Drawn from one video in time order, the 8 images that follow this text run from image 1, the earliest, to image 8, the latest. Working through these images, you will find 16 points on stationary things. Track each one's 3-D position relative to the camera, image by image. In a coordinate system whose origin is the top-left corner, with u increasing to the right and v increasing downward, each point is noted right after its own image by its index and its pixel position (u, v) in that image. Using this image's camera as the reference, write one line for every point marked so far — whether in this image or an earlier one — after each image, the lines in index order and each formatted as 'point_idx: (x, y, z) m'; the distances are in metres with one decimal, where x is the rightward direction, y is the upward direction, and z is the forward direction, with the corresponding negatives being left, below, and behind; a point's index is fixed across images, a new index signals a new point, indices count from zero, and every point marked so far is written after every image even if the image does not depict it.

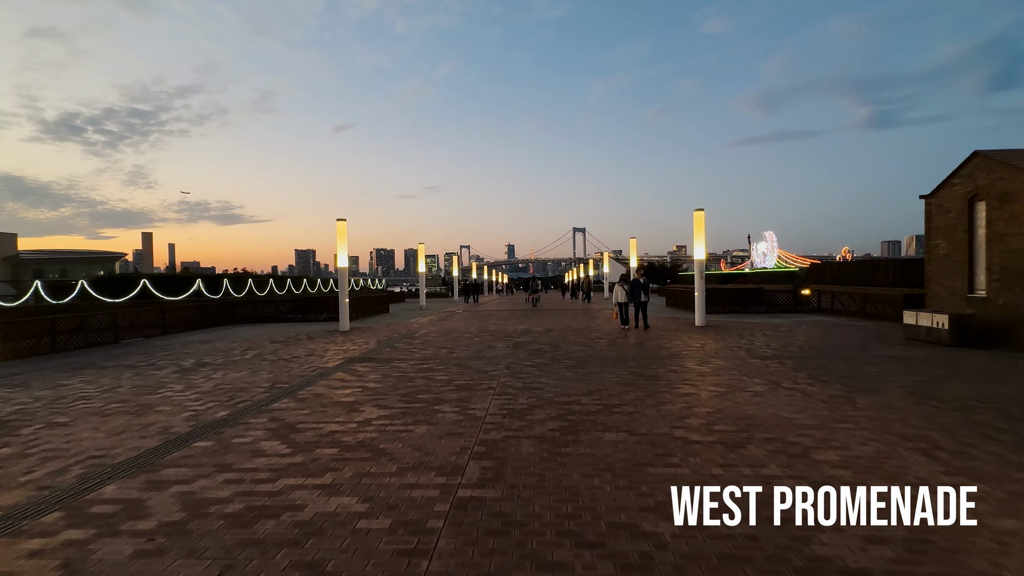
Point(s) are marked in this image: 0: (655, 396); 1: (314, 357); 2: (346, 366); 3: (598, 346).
0: (+1.9, -1.5, +6.3) m
1: (-4.3, -1.5, +10.4) m
2: (-3.2, -1.5, +9.0) m
3: (+1.9, -1.3, +10.7) m
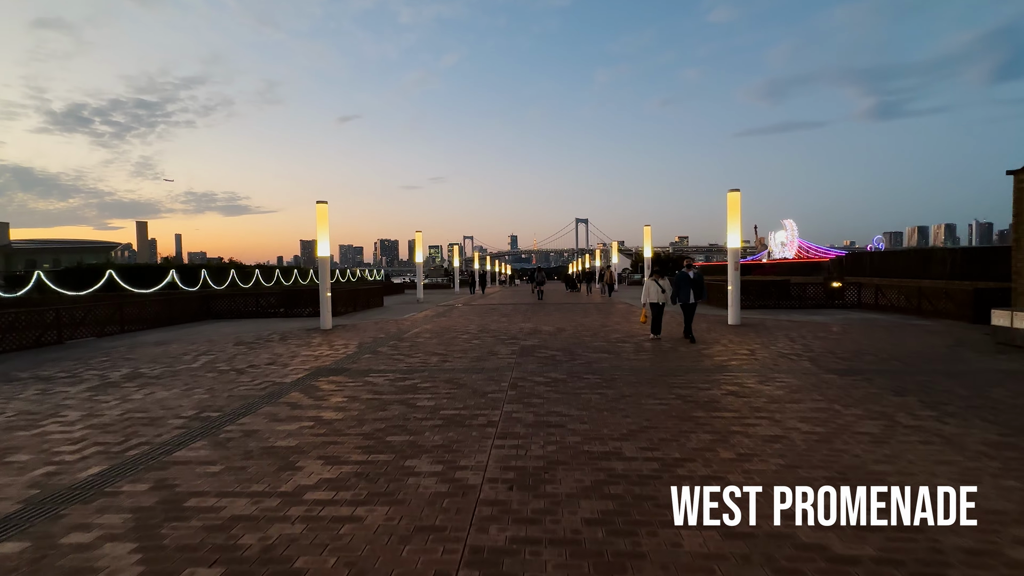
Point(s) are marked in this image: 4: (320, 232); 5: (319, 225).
0: (+2.0, -1.4, +4.3) m
1: (-4.2, -1.4, +8.4) m
2: (-3.1, -1.4, +7.1) m
3: (+2.0, -1.2, +8.7) m
4: (-5.7, +1.7, +14.0) m
5: (-5.7, +1.9, +14.0) m
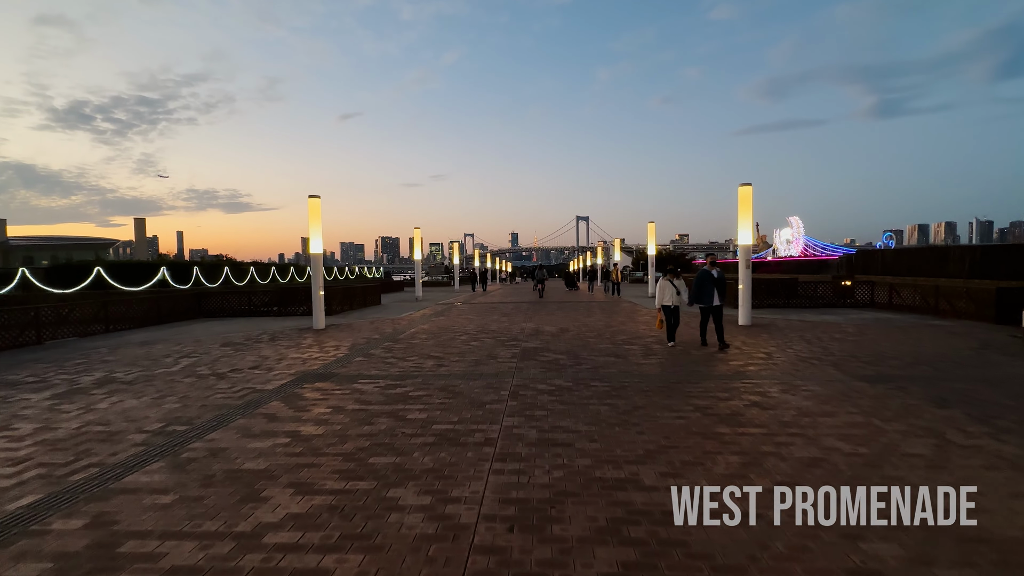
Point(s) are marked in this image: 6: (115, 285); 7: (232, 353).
0: (+2.0, -1.4, +3.8) m
1: (-4.2, -1.4, +7.9) m
2: (-3.1, -1.4, +6.5) m
3: (+2.1, -1.2, +8.1) m
4: (-5.7, +1.7, +13.5) m
5: (-5.7, +1.9, +13.4) m
6: (-14.8, +0.1, +17.7) m
7: (-5.8, -1.3, +9.8) m
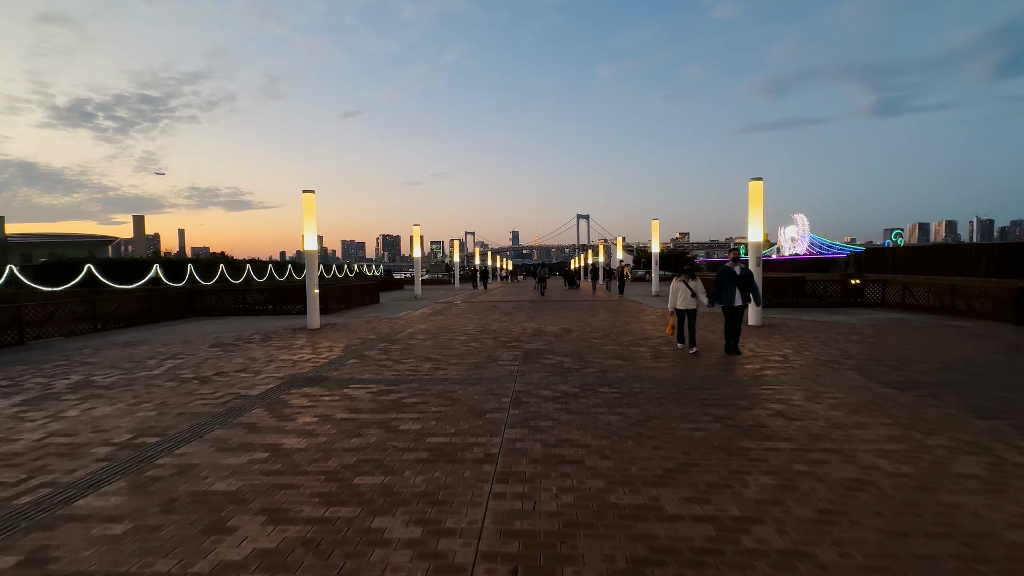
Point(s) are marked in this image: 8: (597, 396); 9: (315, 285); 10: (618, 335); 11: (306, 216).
0: (+2.0, -1.4, +3.3) m
1: (-4.2, -1.4, +7.4) m
2: (-3.1, -1.4, +6.1) m
3: (+2.1, -1.2, +7.7) m
4: (-5.6, +1.8, +13.0) m
5: (-5.6, +2.0, +13.0) m
6: (-14.7, +0.2, +17.2) m
7: (-5.7, -1.3, +9.3) m
8: (+1.0, -1.3, +5.7) m
9: (-5.4, +0.1, +13.0) m
10: (+2.4, -1.1, +10.7) m
11: (-5.6, +2.0, +13.0) m
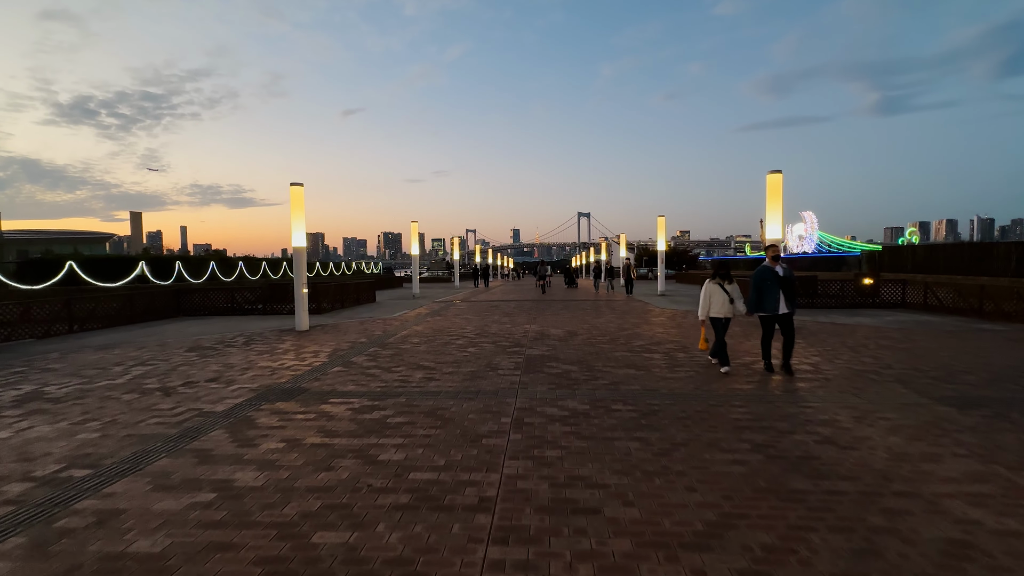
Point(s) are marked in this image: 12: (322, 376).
0: (+2.0, -1.5, +2.5) m
1: (-4.2, -1.4, +6.7) m
2: (-3.0, -1.4, +5.3) m
3: (+2.1, -1.2, +6.9) m
4: (-5.6, +1.8, +12.2) m
5: (-5.6, +2.0, +12.2) m
6: (-14.7, +0.2, +16.5) m
7: (-5.7, -1.3, +8.6) m
8: (+1.0, -1.3, +5.0) m
9: (-5.3, +0.1, +12.2) m
10: (+2.4, -1.1, +10.0) m
11: (-5.6, +2.0, +12.2) m
12: (-2.9, -1.3, +7.2) m
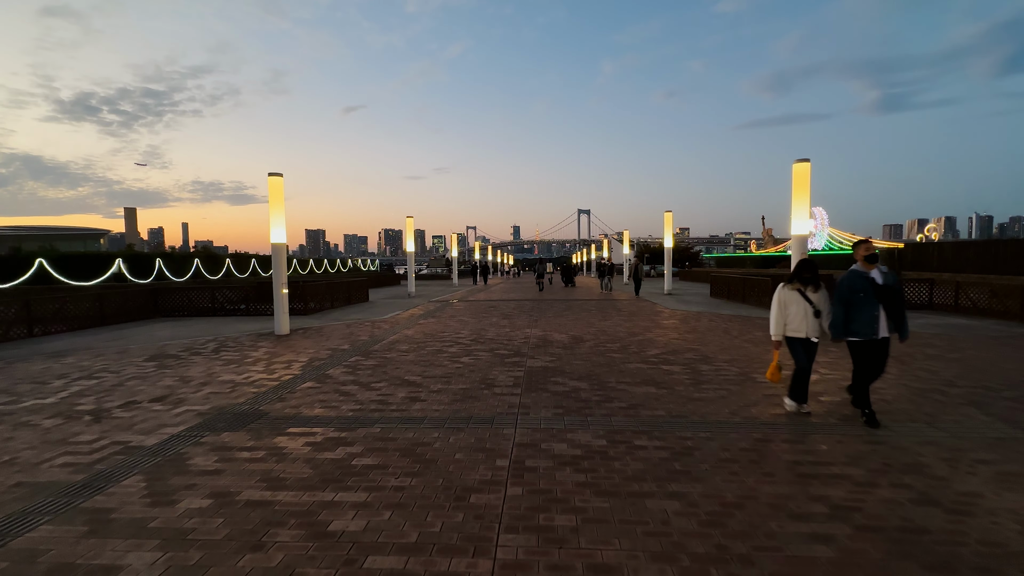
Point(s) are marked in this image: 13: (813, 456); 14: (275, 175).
0: (+2.0, -1.6, +1.5) m
1: (-4.2, -1.4, +5.6) m
2: (-3.1, -1.5, +4.2) m
3: (+2.1, -1.3, +5.9) m
4: (-5.6, +1.8, +11.2) m
5: (-5.6, +2.0, +11.1) m
6: (-14.7, +0.3, +15.4) m
7: (-5.7, -1.3, +7.5) m
8: (+1.0, -1.4, +3.9) m
9: (-5.4, +0.1, +11.1) m
10: (+2.4, -1.1, +8.9) m
11: (-5.6, +2.0, +11.1) m
12: (-2.9, -1.4, +6.1) m
13: (+2.5, -1.4, +4.0) m
14: (-5.5, +2.6, +11.1) m
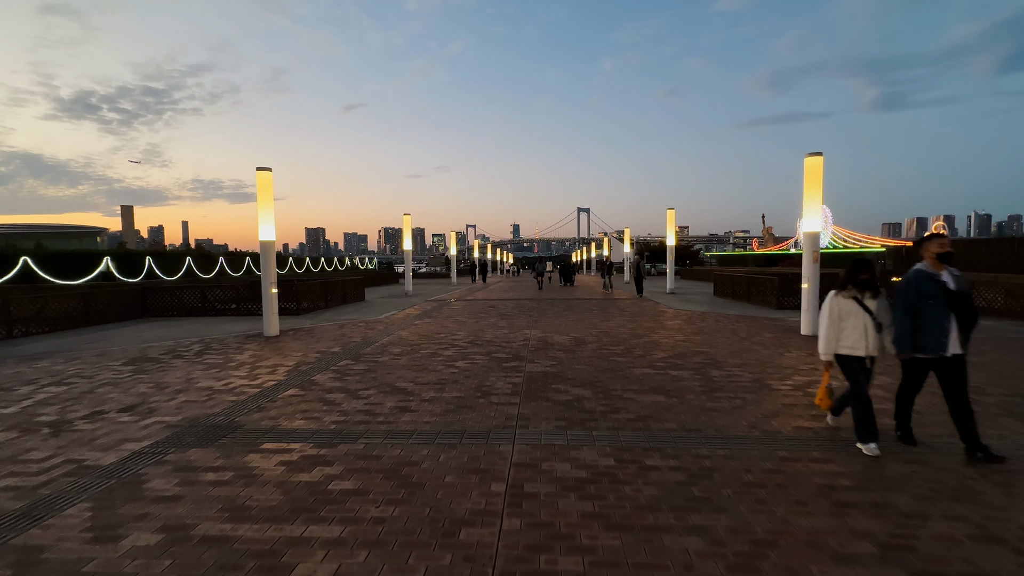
0: (+2.0, -1.6, +1.1) m
1: (-4.2, -1.4, +5.2) m
2: (-3.1, -1.5, +3.8) m
3: (+2.1, -1.3, +5.4) m
4: (-5.6, +1.8, +10.7) m
5: (-5.7, +2.0, +10.7) m
6: (-14.7, +0.3, +15.0) m
7: (-5.8, -1.3, +7.1) m
8: (+1.0, -1.4, +3.5) m
9: (-5.4, +0.1, +10.7) m
10: (+2.4, -1.1, +8.5) m
11: (-5.6, +2.0, +10.7) m
12: (-2.9, -1.4, +5.7) m
13: (+2.5, -1.4, +3.5) m
14: (-5.6, +2.6, +10.6) m
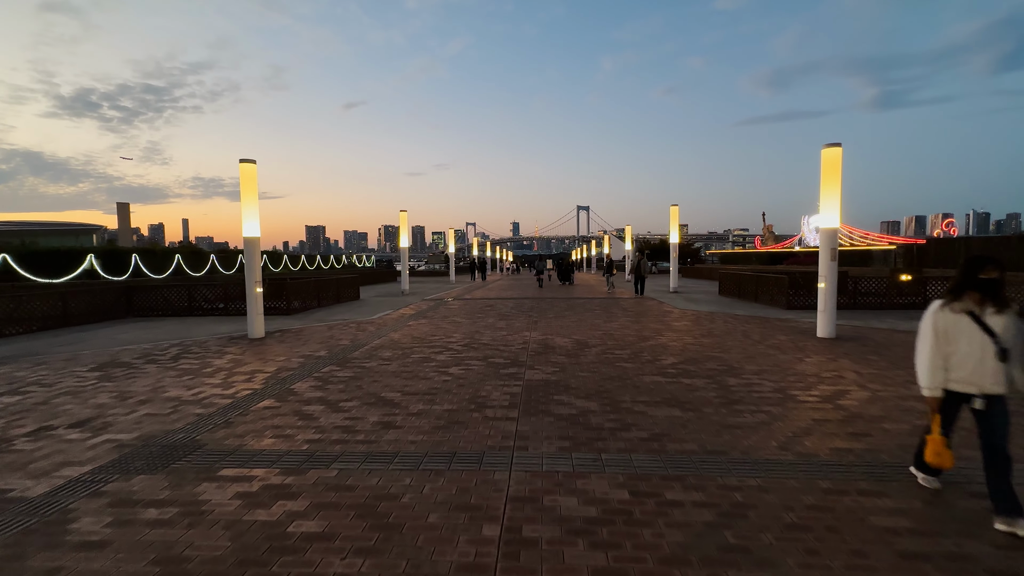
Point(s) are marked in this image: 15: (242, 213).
0: (+2.0, -1.6, +0.5) m
1: (-4.3, -1.4, +4.6) m
2: (-3.1, -1.5, +3.2) m
3: (+2.0, -1.3, +4.8) m
4: (-5.7, +1.8, +10.1) m
5: (-5.7, +2.0, +10.1) m
6: (-14.8, +0.3, +14.4) m
7: (-5.8, -1.3, +6.5) m
8: (+1.0, -1.4, +2.9) m
9: (-5.4, +0.1, +10.1) m
10: (+2.3, -1.1, +7.9) m
11: (-5.7, +2.0, +10.1) m
12: (-2.9, -1.4, +5.1) m
13: (+2.5, -1.4, +2.9) m
14: (-5.6, +2.7, +10.0) m
15: (-5.7, +1.6, +10.1) m
